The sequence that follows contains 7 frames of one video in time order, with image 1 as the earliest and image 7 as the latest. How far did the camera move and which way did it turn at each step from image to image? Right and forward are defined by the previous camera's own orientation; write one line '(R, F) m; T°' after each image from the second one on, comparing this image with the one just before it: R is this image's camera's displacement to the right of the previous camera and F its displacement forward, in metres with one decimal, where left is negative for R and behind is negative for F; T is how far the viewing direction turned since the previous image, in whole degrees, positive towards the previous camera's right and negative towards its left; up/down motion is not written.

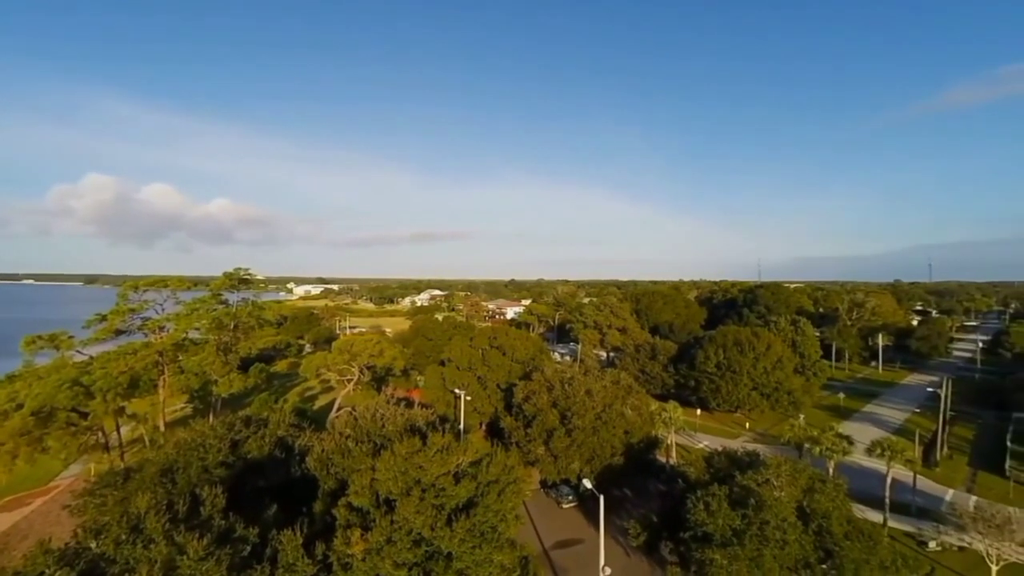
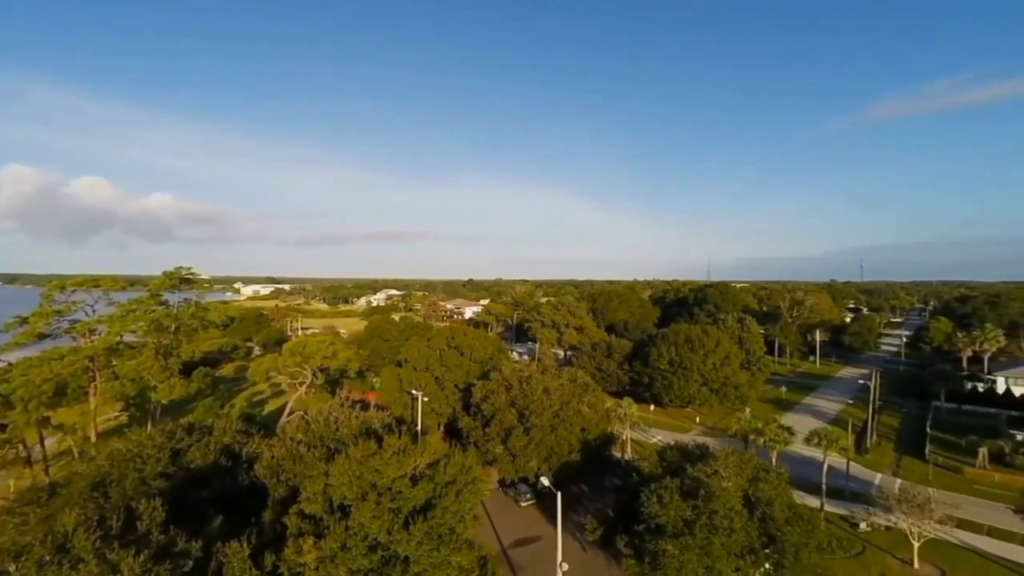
(0.0, -0.6) m; +4°
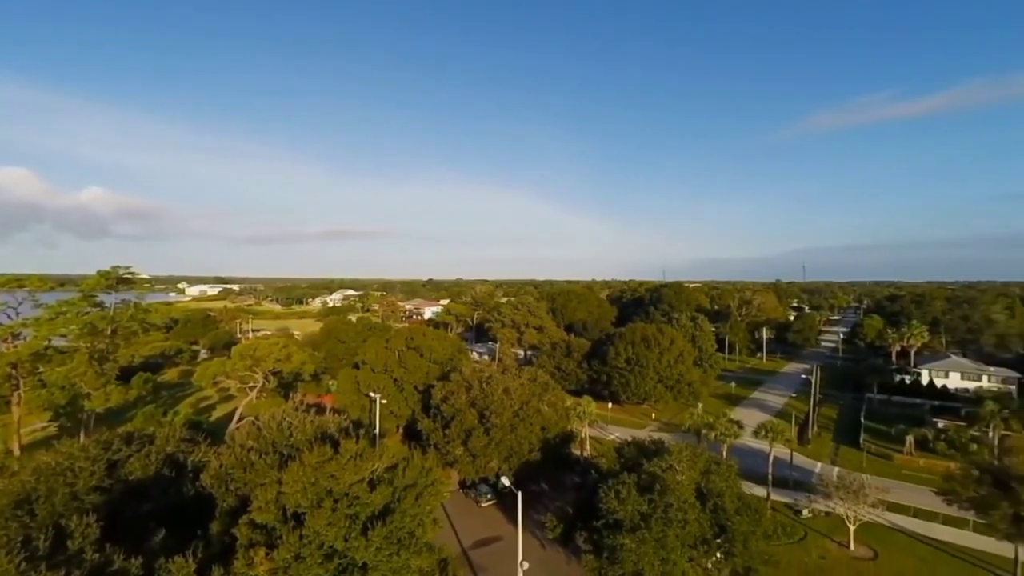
(0.0, -0.6) m; +4°
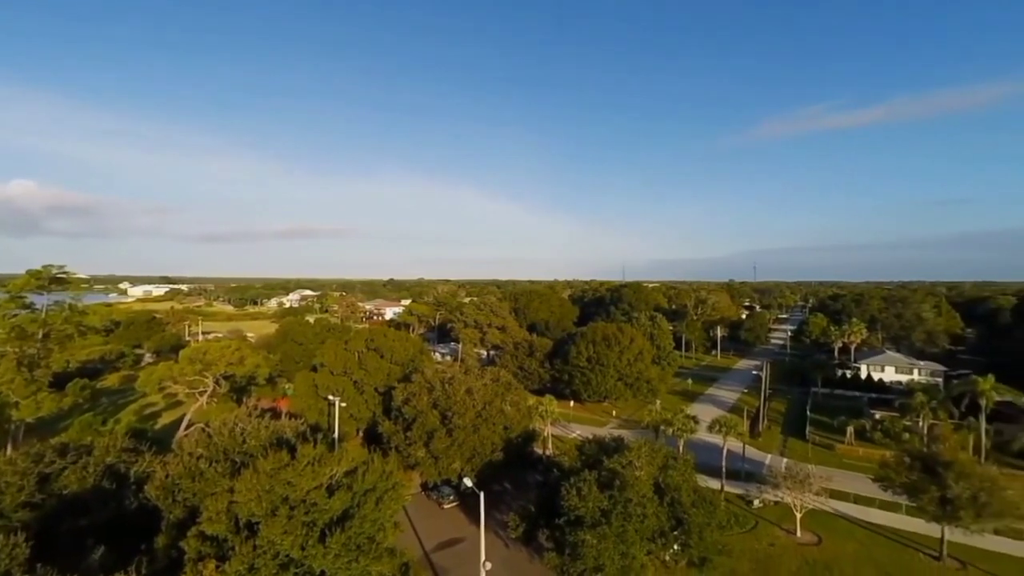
(0.0, -0.5) m; +4°
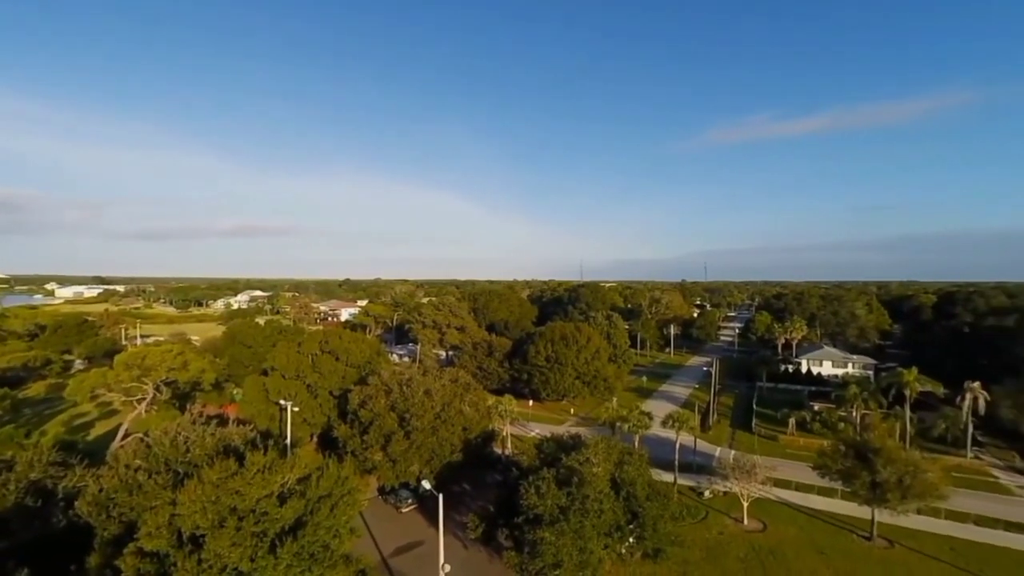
(0.0, -0.5) m; +4°
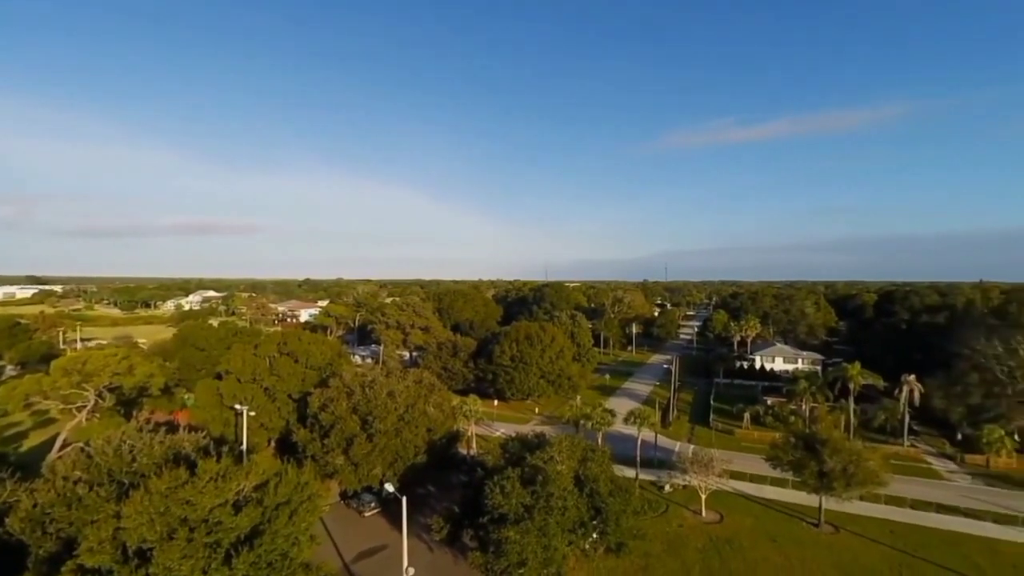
(0.0, -0.4) m; +4°
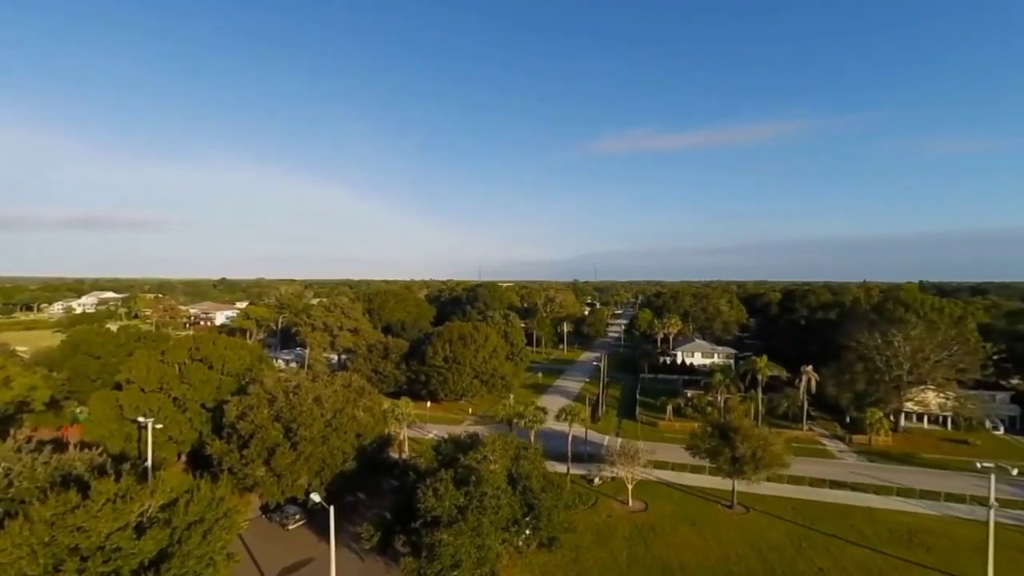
(-0.1, -0.6) m; +7°
